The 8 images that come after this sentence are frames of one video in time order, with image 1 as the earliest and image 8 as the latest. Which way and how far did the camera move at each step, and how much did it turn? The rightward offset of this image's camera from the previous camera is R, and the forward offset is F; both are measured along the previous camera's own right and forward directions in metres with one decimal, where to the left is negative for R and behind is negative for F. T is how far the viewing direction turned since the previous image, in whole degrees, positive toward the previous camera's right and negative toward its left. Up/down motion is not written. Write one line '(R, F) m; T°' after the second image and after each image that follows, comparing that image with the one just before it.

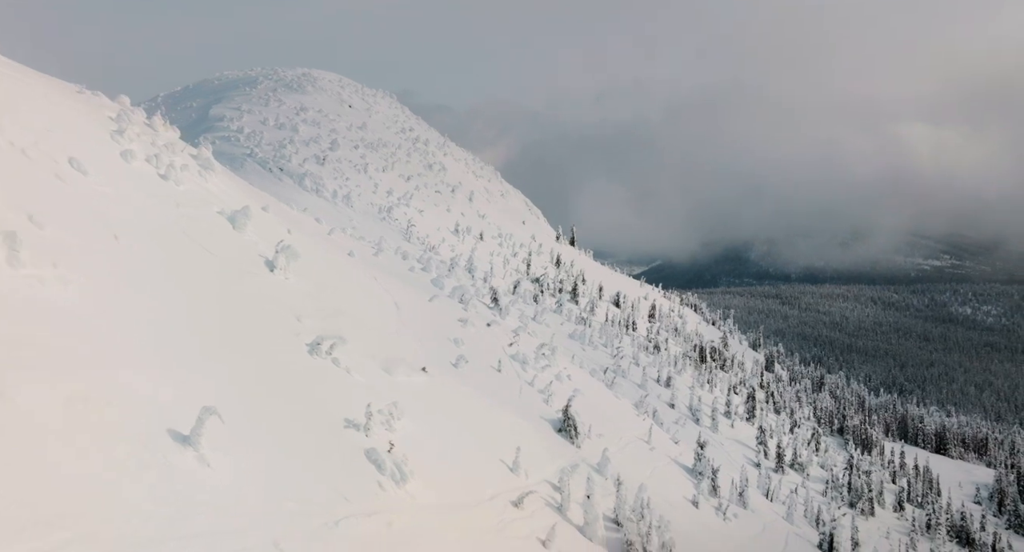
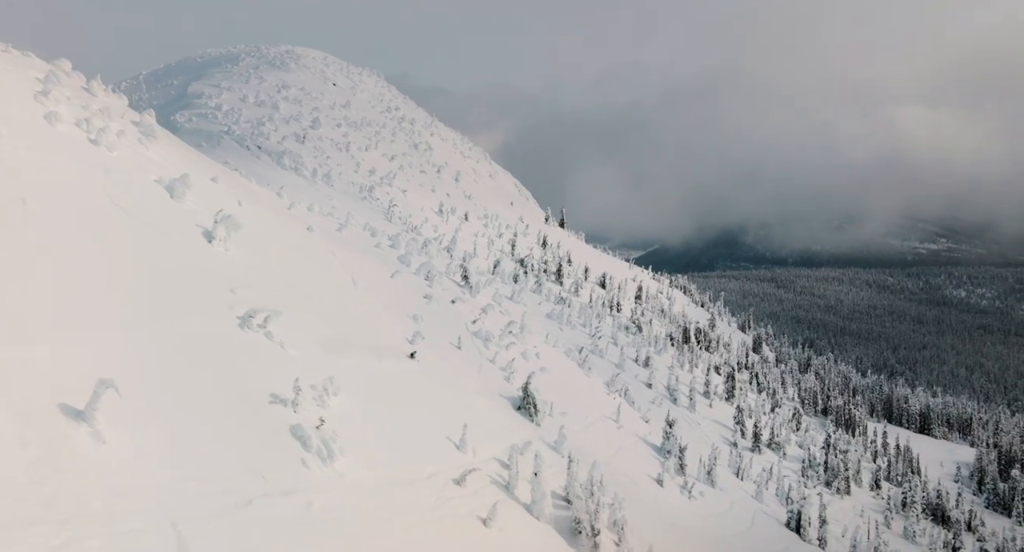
(+0.7, +0.6) m; +1°
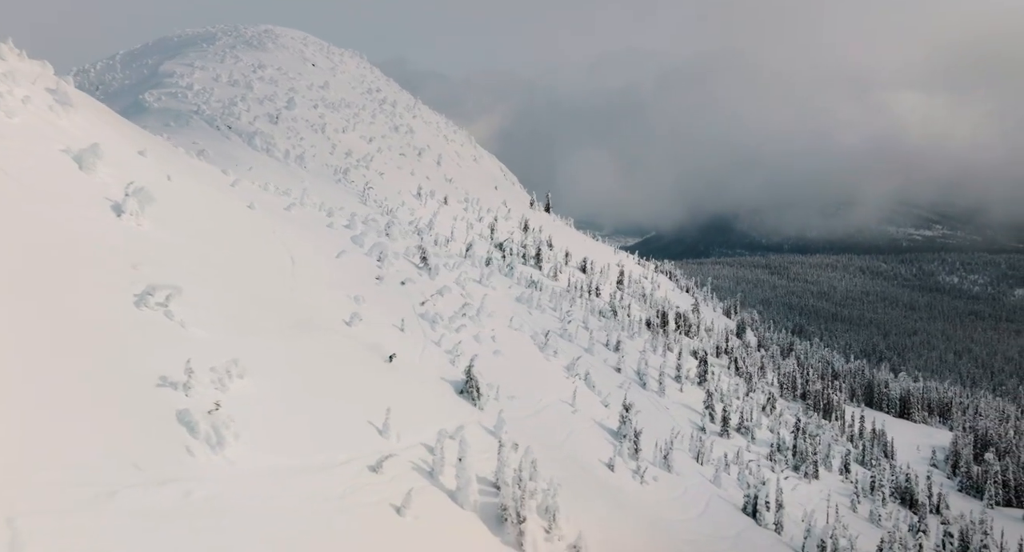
(+1.0, +0.8) m; +1°
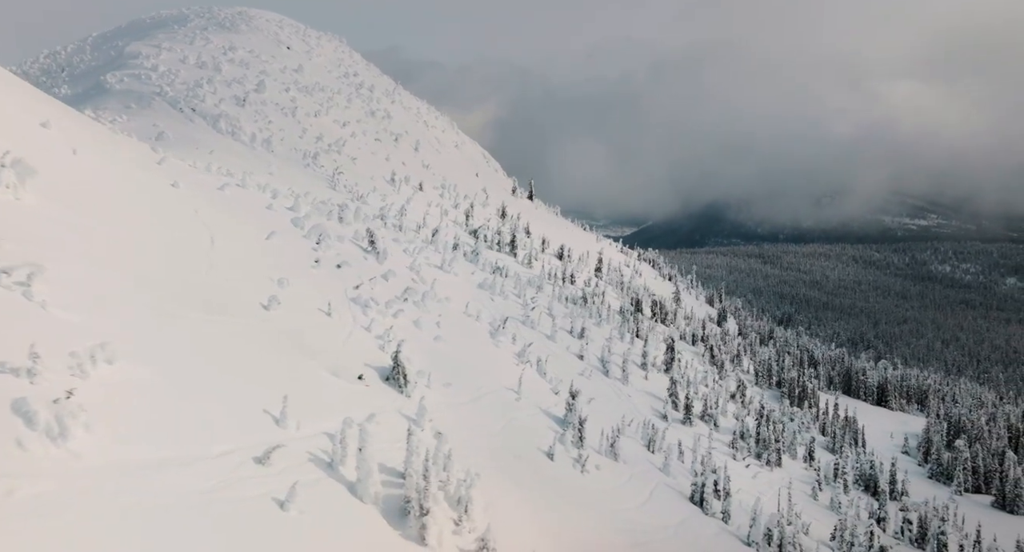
(+1.3, +1.0) m; +1°
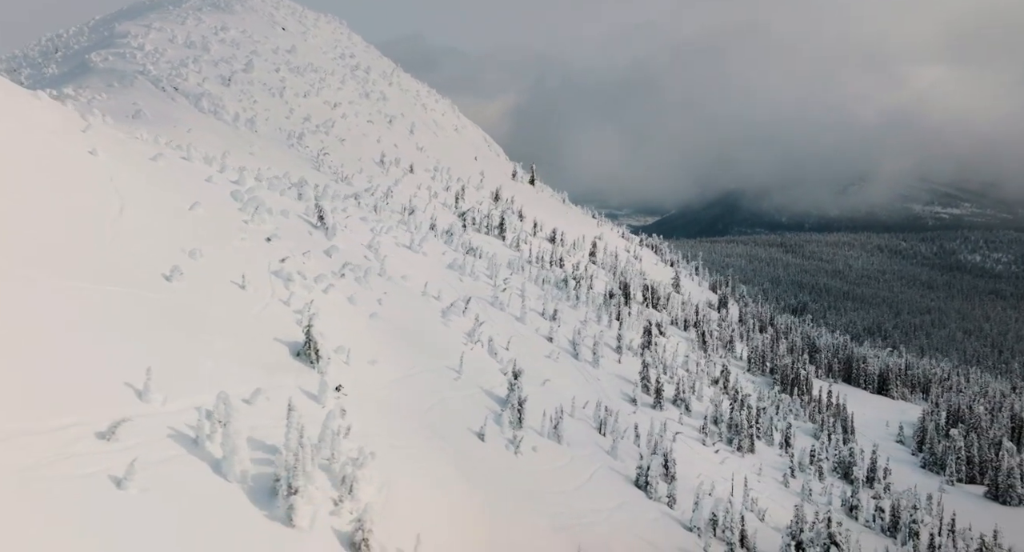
(+1.9, +1.1) m; 0°
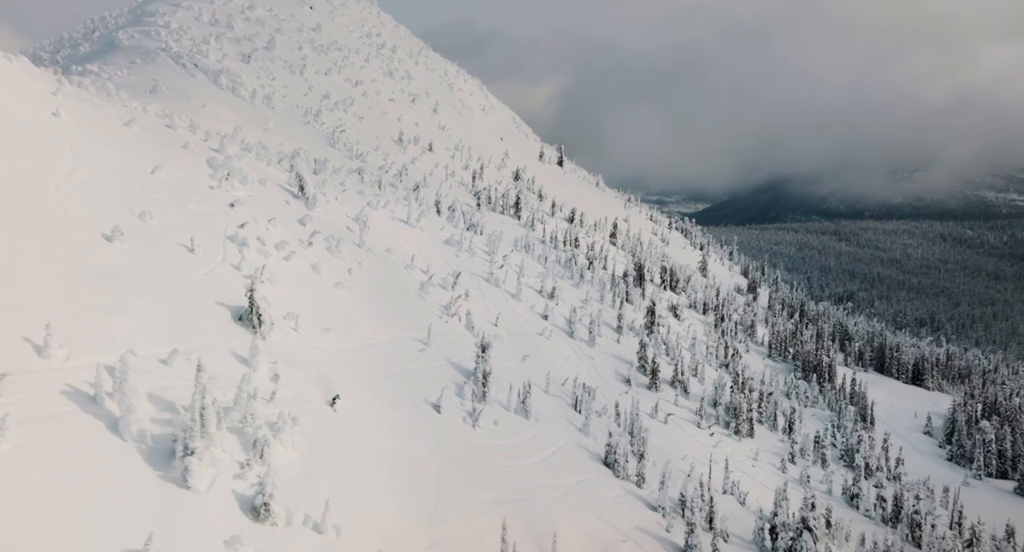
(+1.8, +0.5) m; -1°
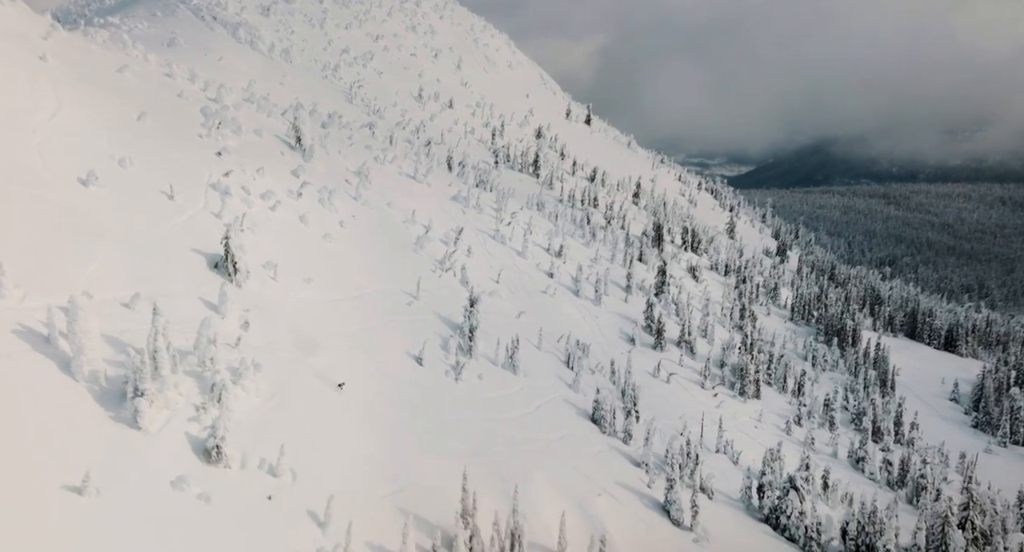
(+1.1, +0.1) m; -1°
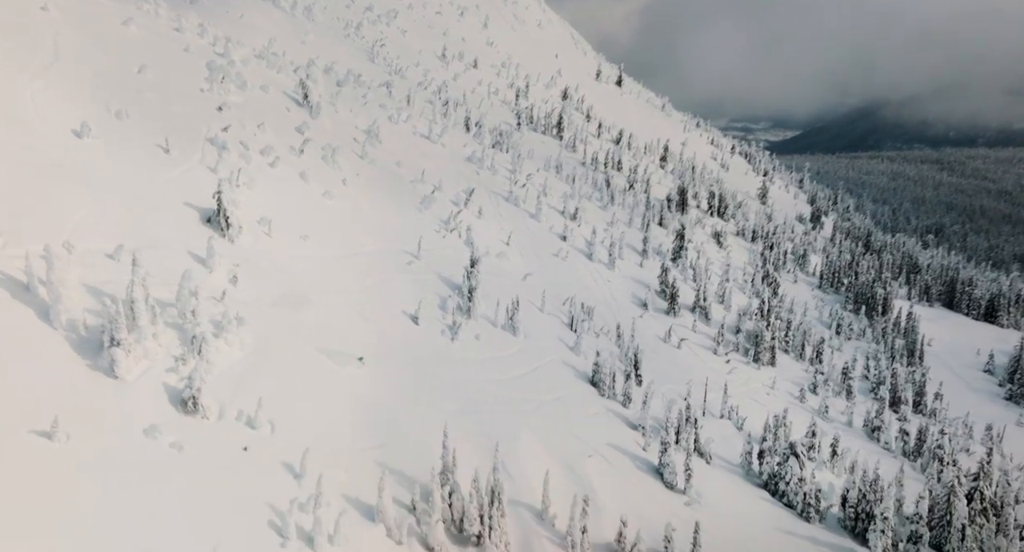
(+0.8, +0.1) m; -1°
